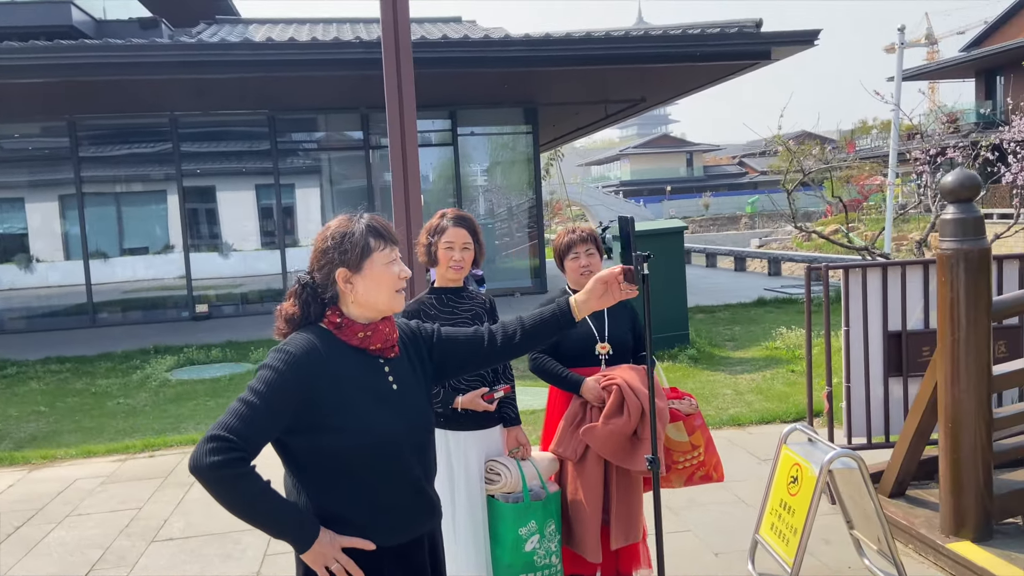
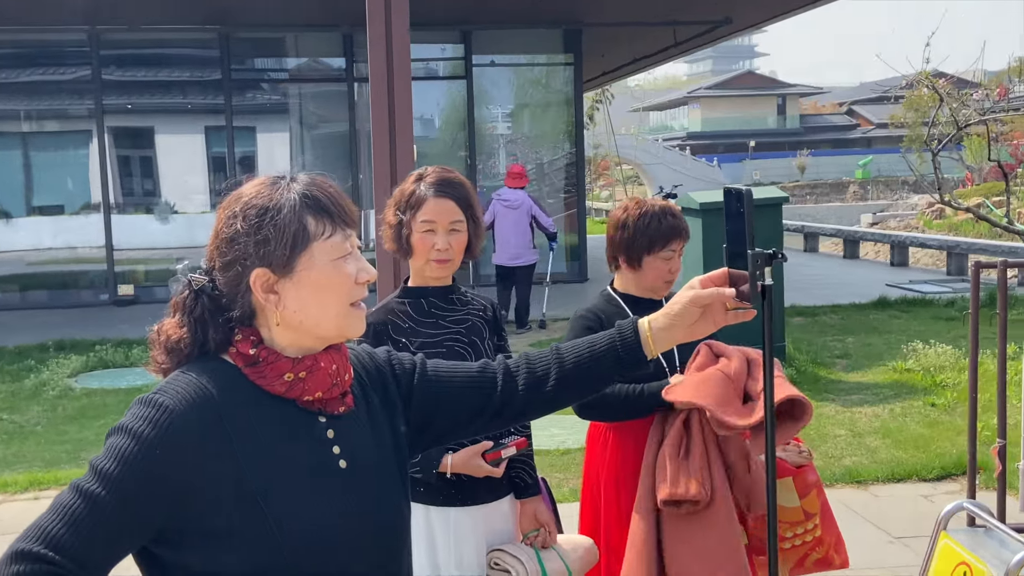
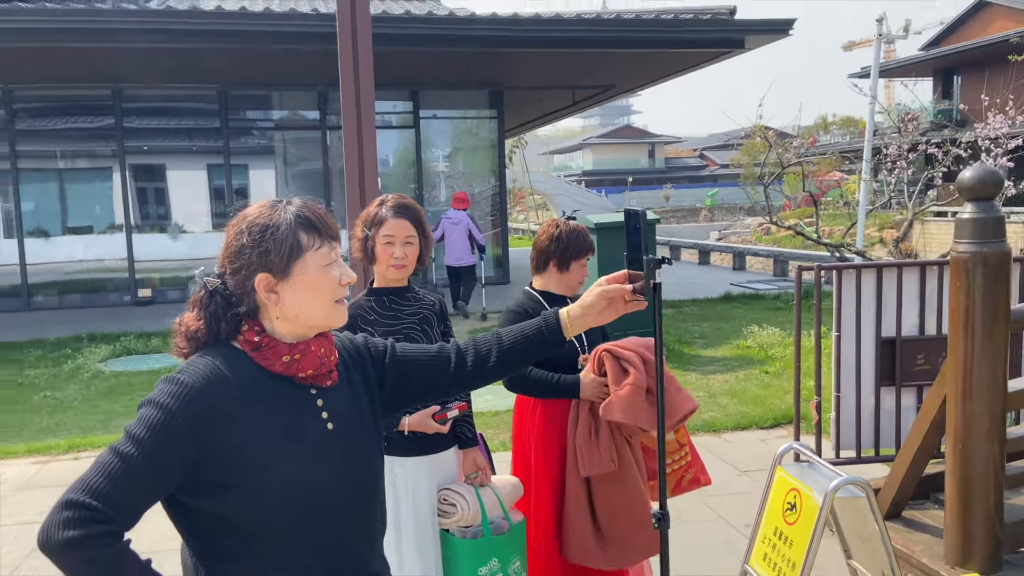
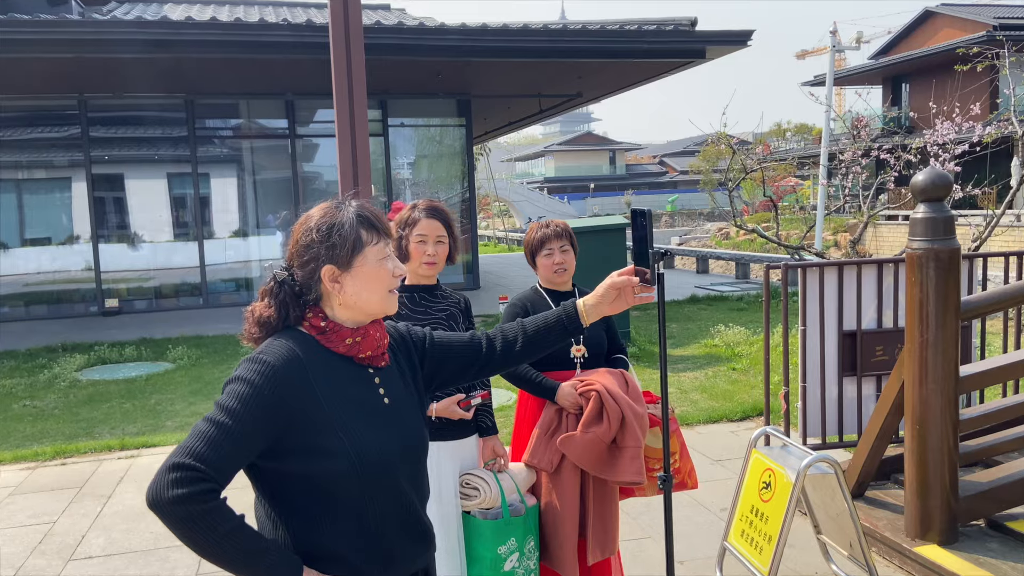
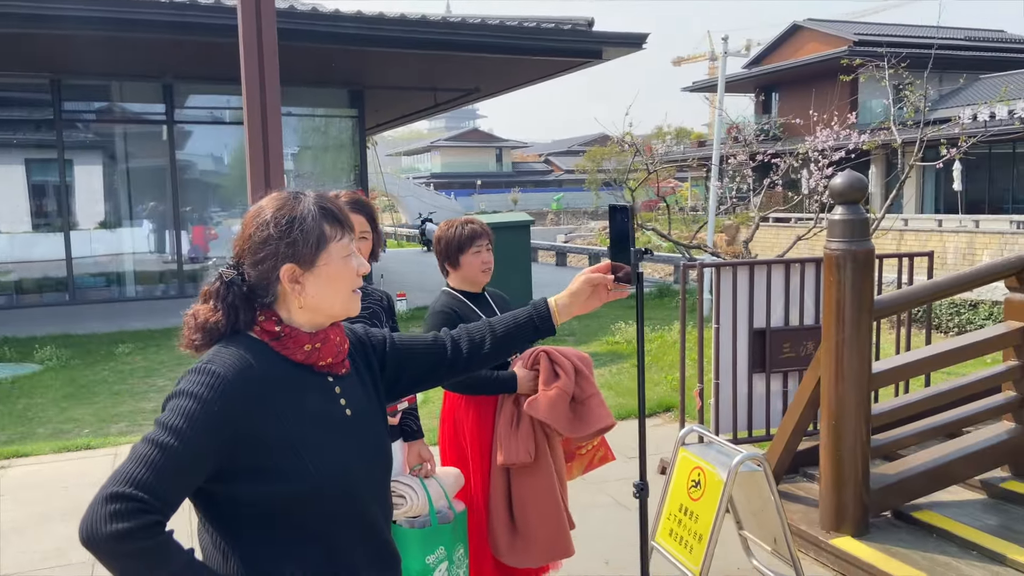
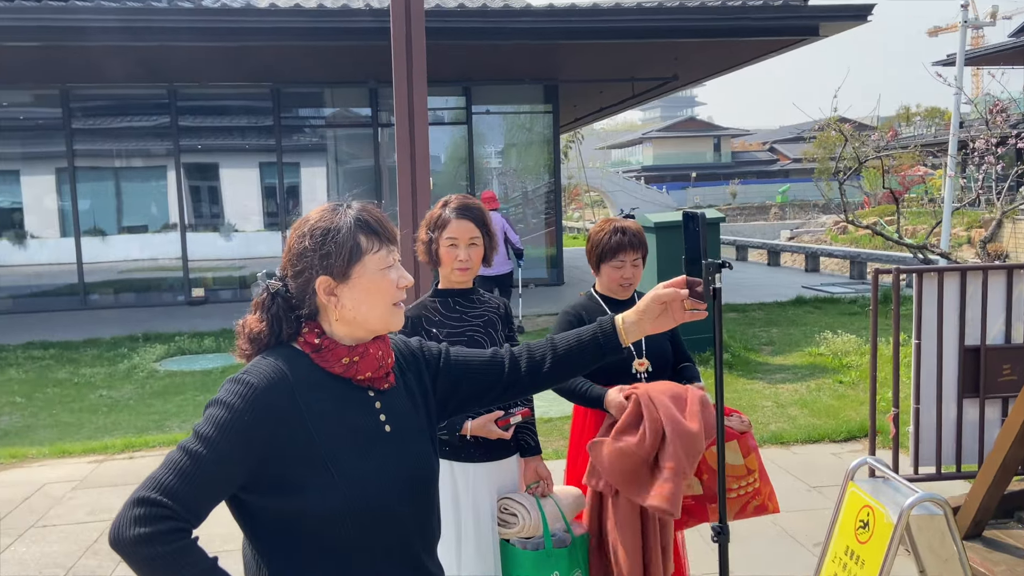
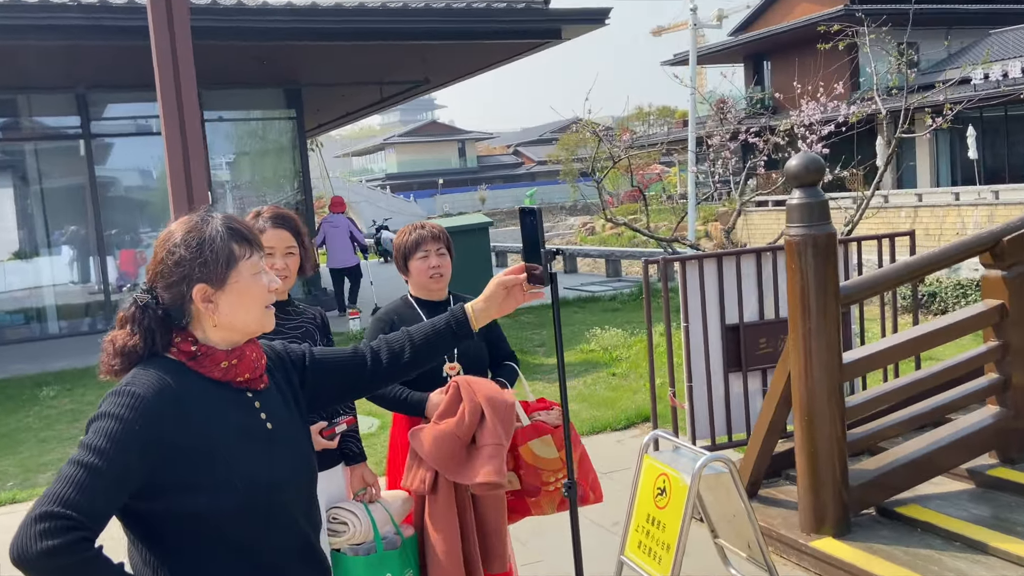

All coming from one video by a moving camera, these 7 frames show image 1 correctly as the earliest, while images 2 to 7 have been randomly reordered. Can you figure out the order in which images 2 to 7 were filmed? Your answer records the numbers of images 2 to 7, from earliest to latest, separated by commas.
4, 6, 2, 3, 5, 7
